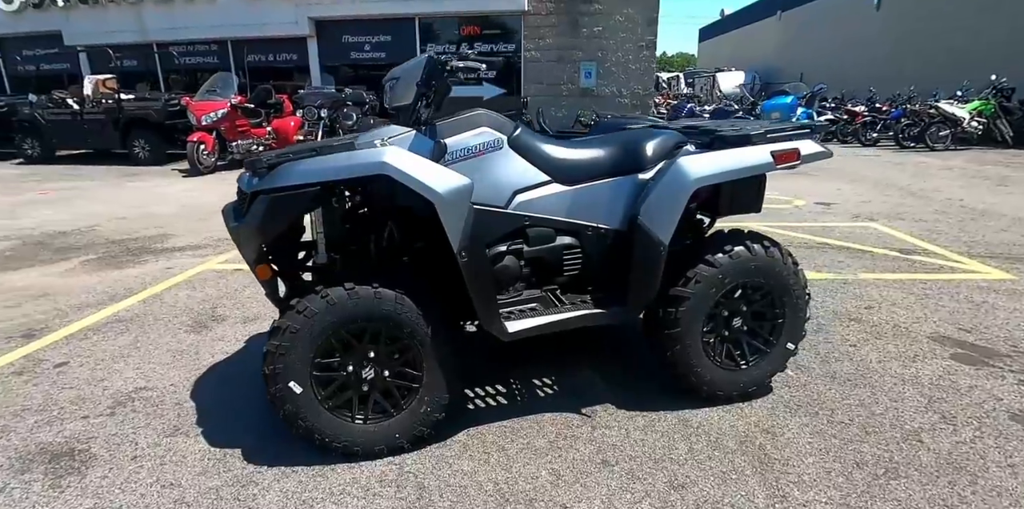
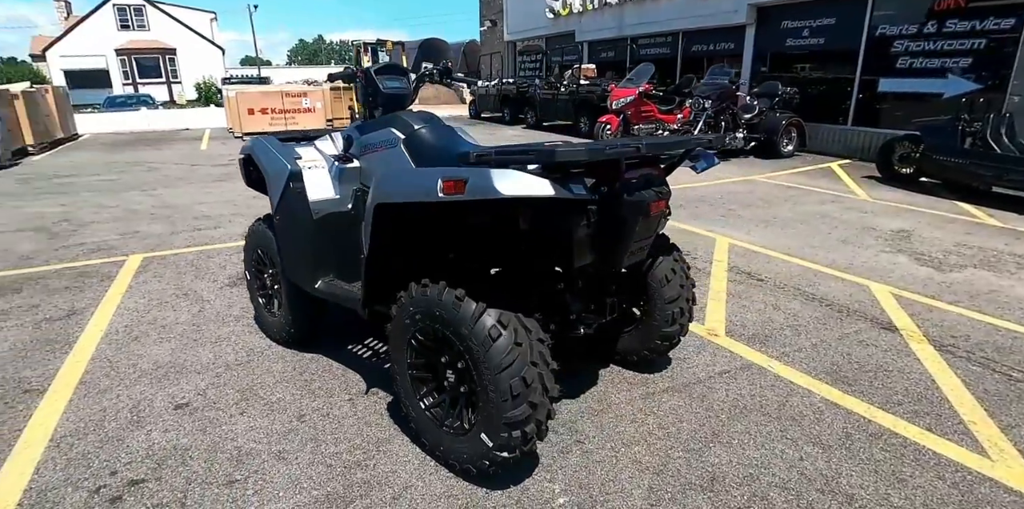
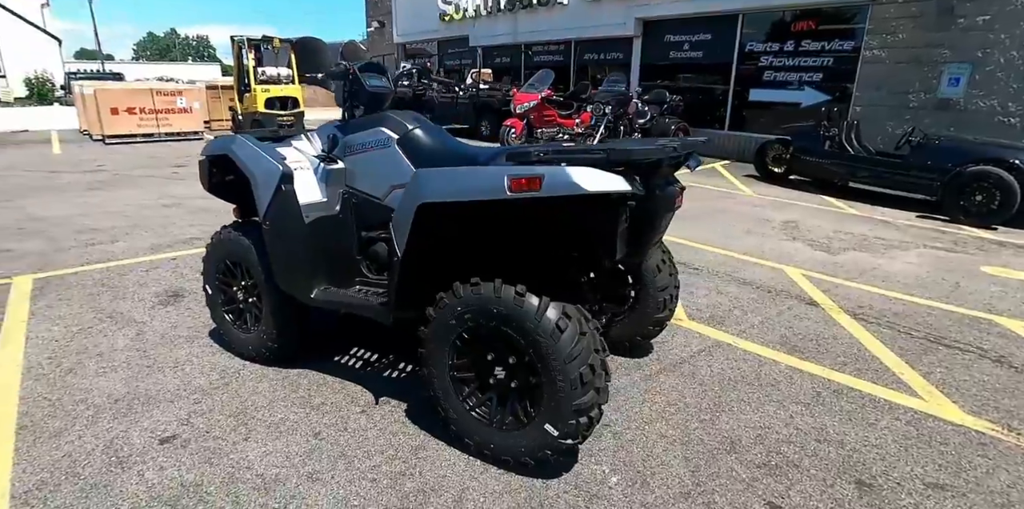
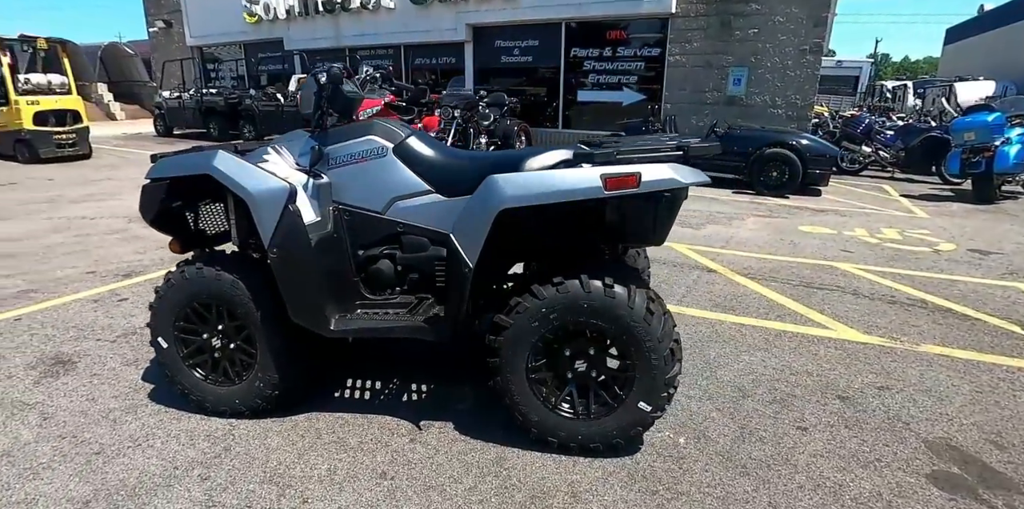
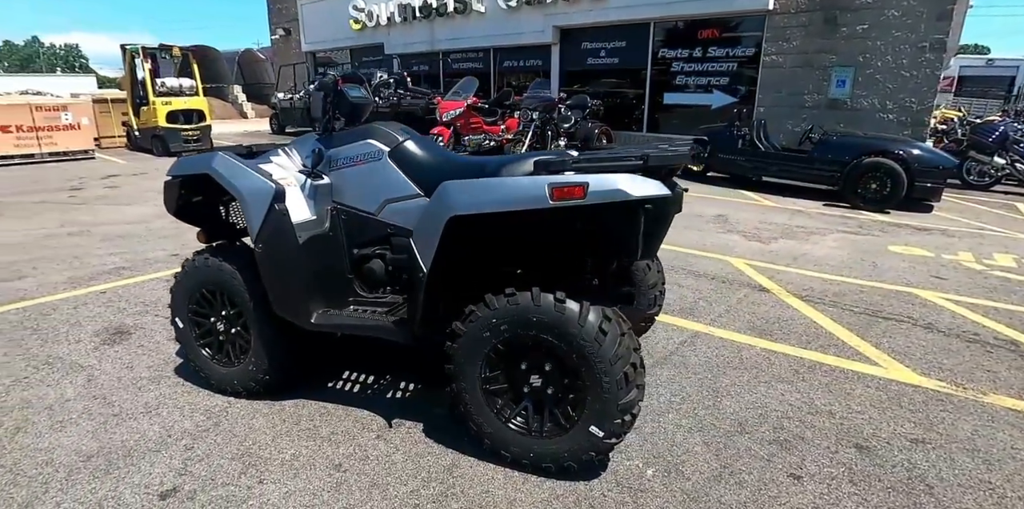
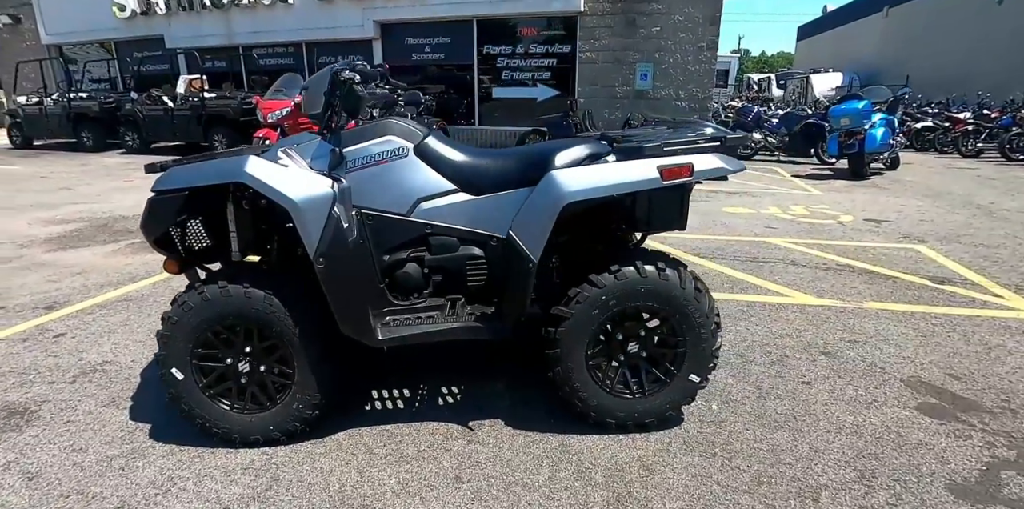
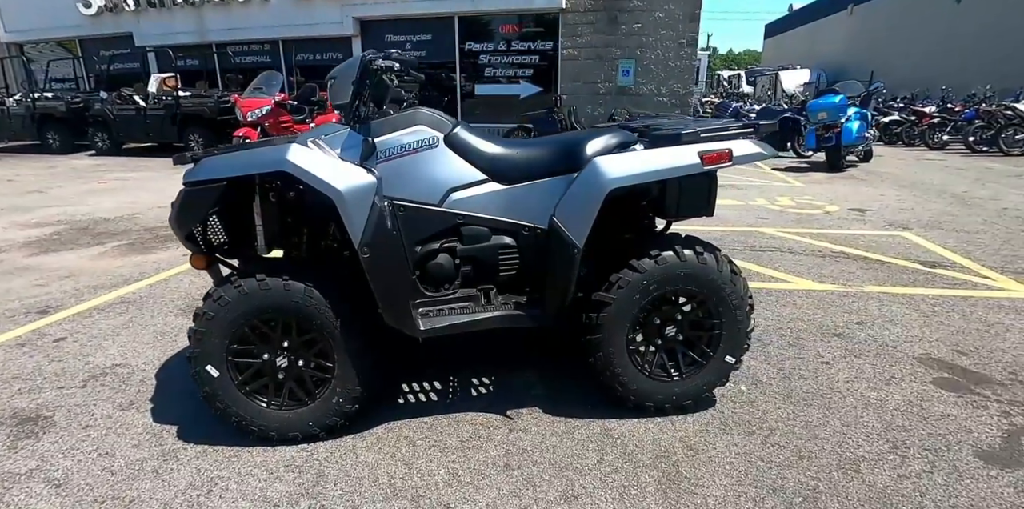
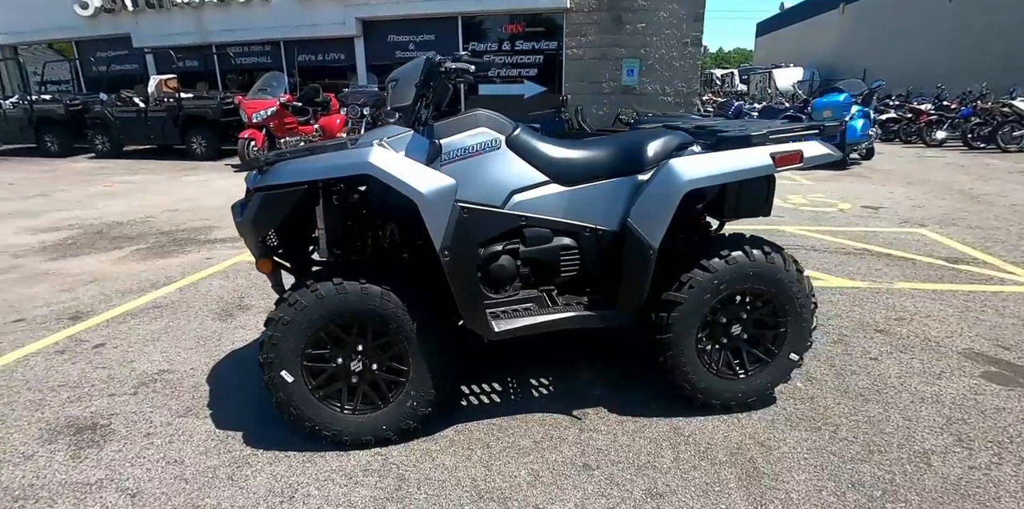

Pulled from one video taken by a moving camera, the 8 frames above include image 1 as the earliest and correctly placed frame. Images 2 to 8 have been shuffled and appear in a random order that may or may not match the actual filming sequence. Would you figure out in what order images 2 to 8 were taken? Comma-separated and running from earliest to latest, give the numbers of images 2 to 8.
8, 7, 6, 4, 5, 3, 2
